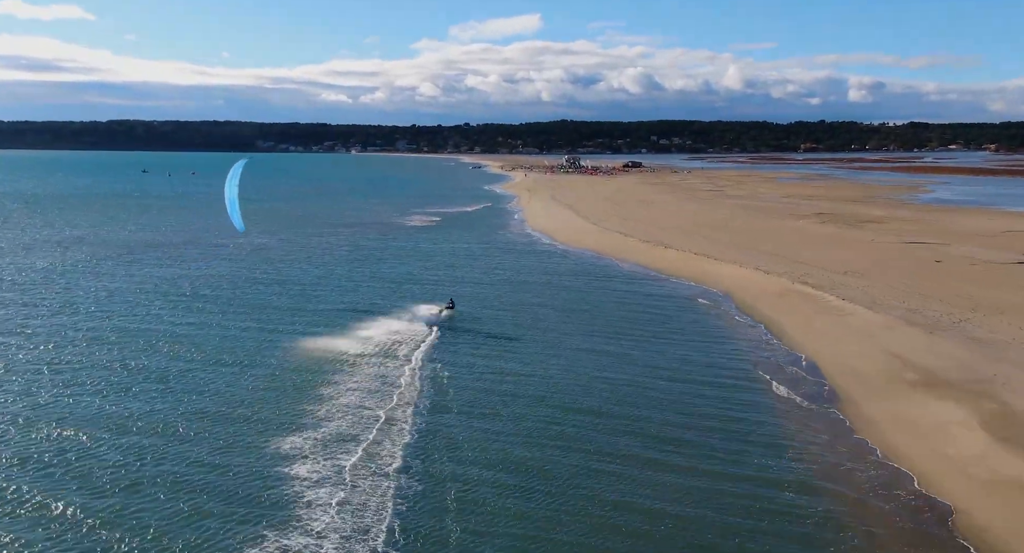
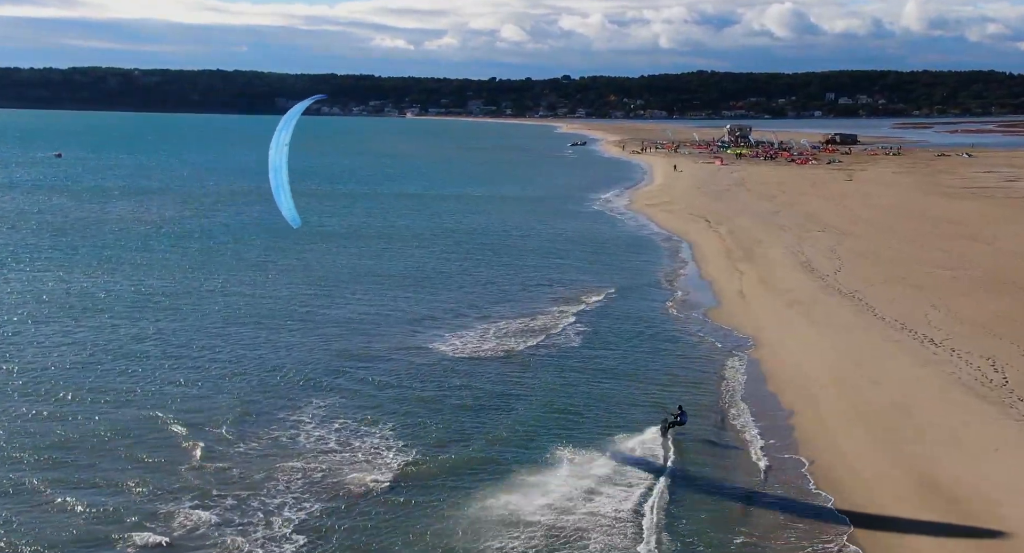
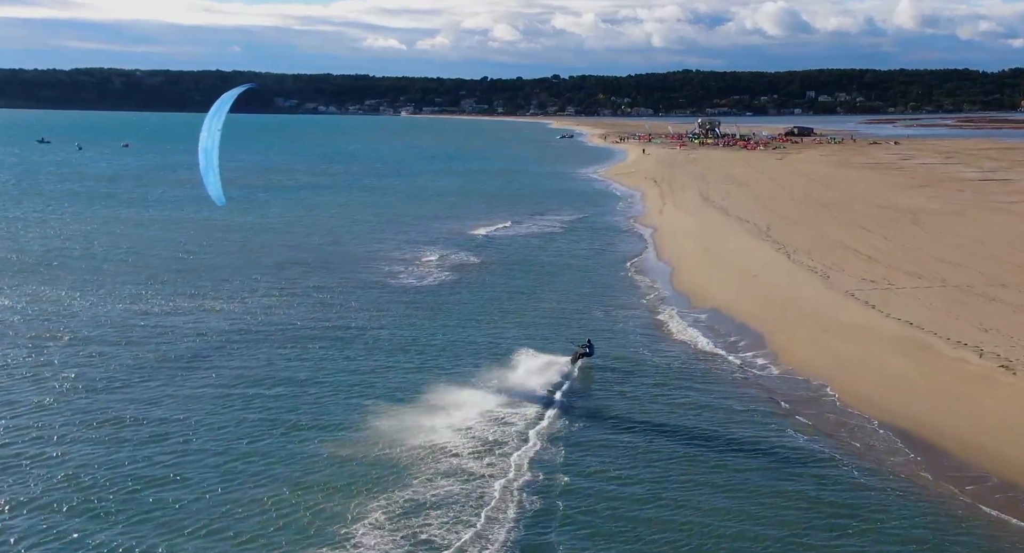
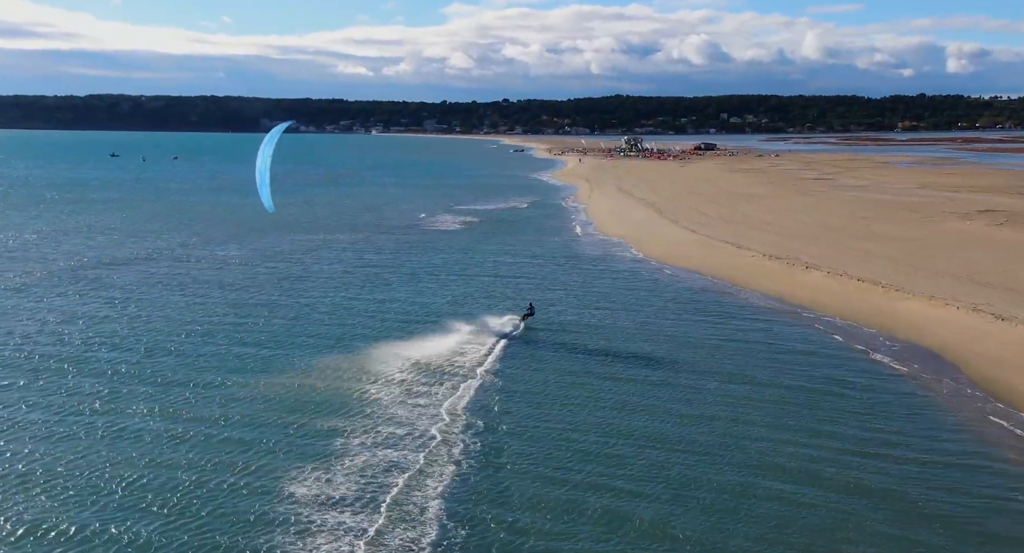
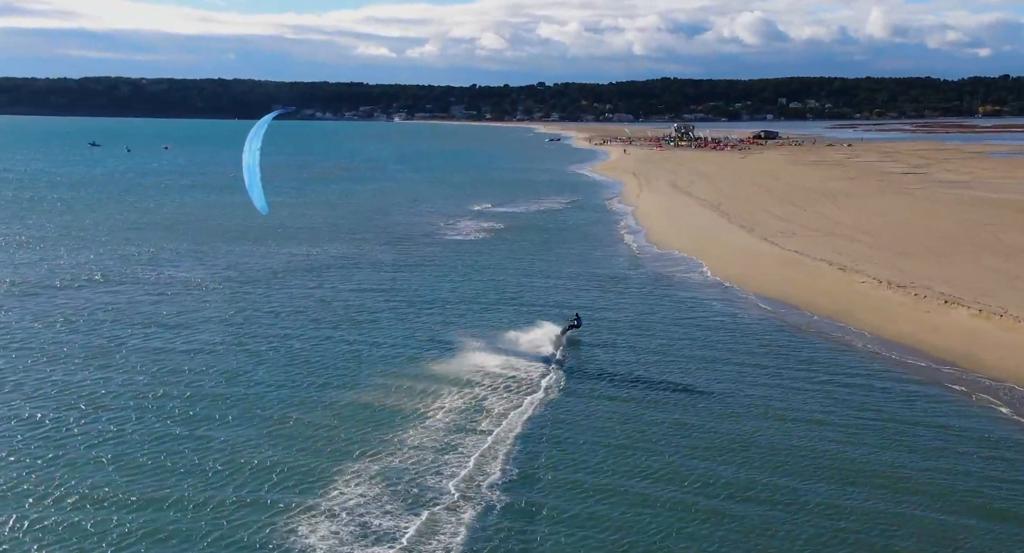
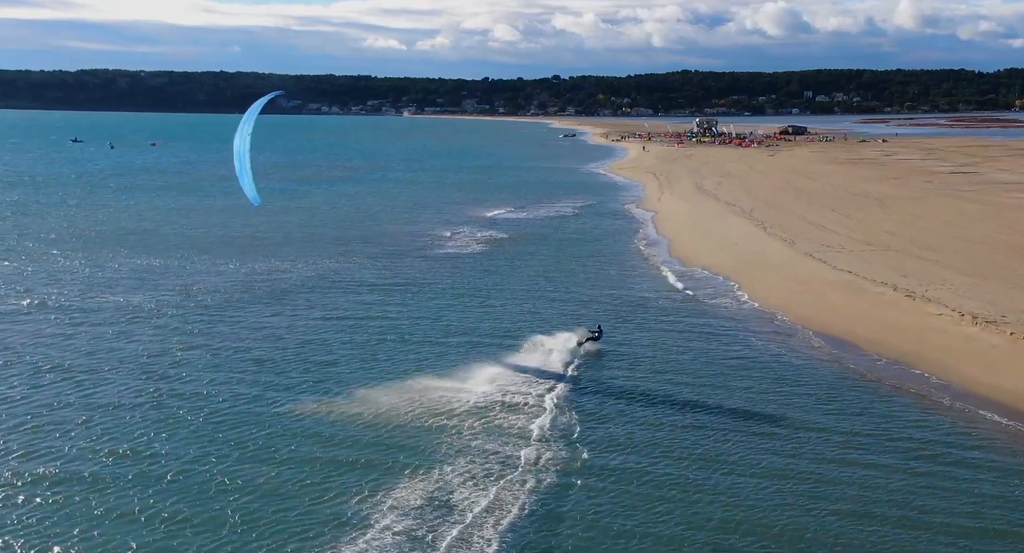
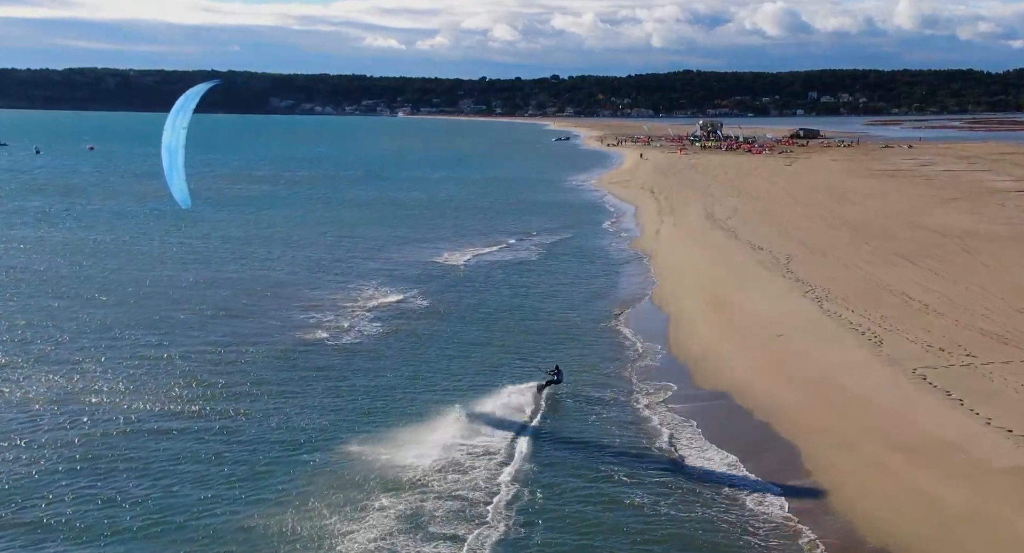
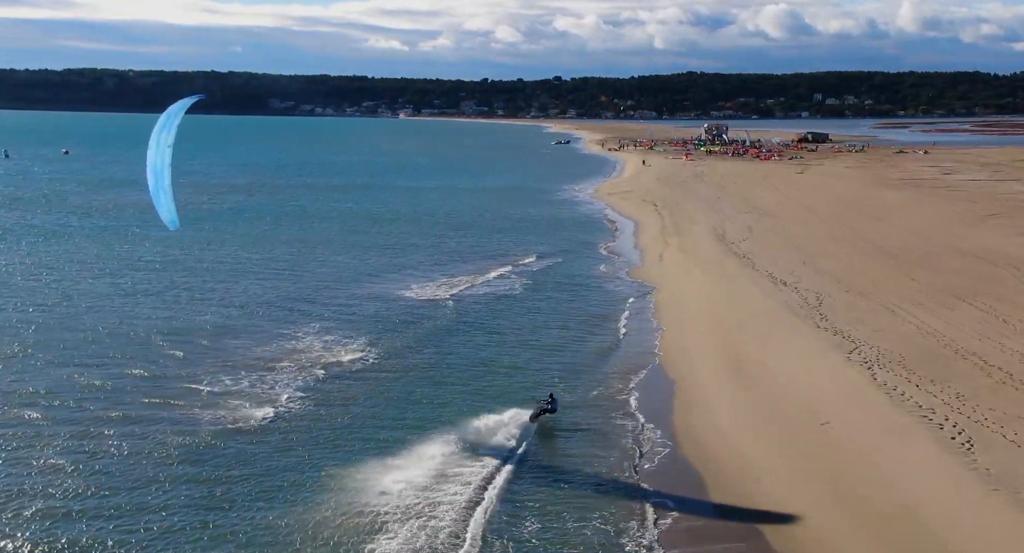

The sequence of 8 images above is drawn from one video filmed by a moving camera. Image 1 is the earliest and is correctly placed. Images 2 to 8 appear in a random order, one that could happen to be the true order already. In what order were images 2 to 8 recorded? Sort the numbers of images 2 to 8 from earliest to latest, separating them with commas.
4, 5, 6, 3, 7, 8, 2
